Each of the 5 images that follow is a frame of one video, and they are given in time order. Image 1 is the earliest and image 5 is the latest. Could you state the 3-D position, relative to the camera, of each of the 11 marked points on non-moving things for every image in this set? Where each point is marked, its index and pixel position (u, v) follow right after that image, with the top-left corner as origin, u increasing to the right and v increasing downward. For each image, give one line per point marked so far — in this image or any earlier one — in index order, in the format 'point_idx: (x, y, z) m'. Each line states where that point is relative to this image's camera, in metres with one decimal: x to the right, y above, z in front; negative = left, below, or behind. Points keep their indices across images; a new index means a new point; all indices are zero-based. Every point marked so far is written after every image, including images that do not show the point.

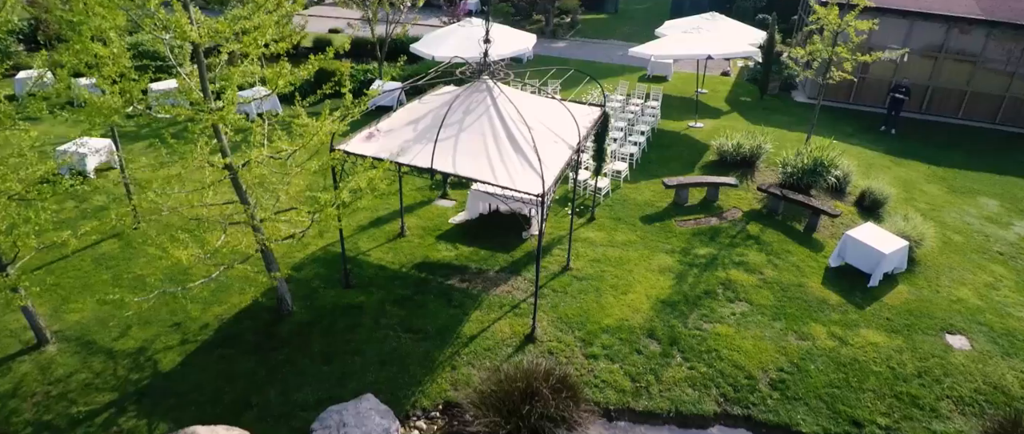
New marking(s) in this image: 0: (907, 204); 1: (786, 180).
0: (+8.6, +0.3, +12.3) m
1: (+5.7, +0.7, +11.7) m
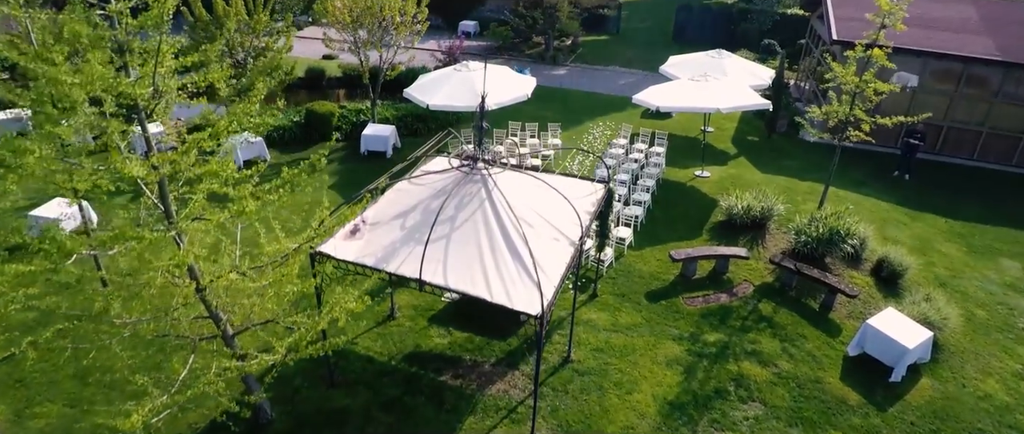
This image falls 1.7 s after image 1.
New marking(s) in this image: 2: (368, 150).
0: (+8.6, -1.1, +11.6) m
1: (+5.7, -0.6, +11.1) m
2: (-3.9, +1.8, +15.0) m
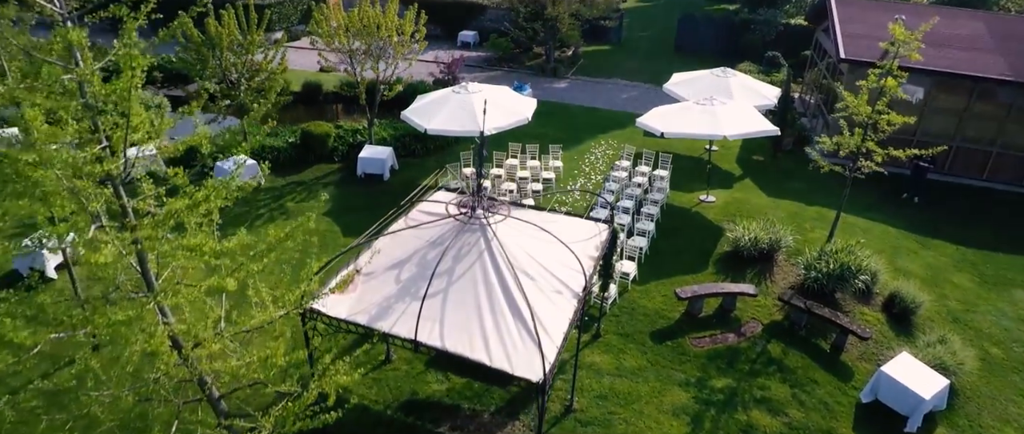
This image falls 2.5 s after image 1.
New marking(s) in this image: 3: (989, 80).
0: (+8.6, -1.7, +11.3) m
1: (+5.7, -1.3, +10.8) m
2: (-3.9, +1.2, +14.7) m
3: (+13.0, +3.7, +15.3) m
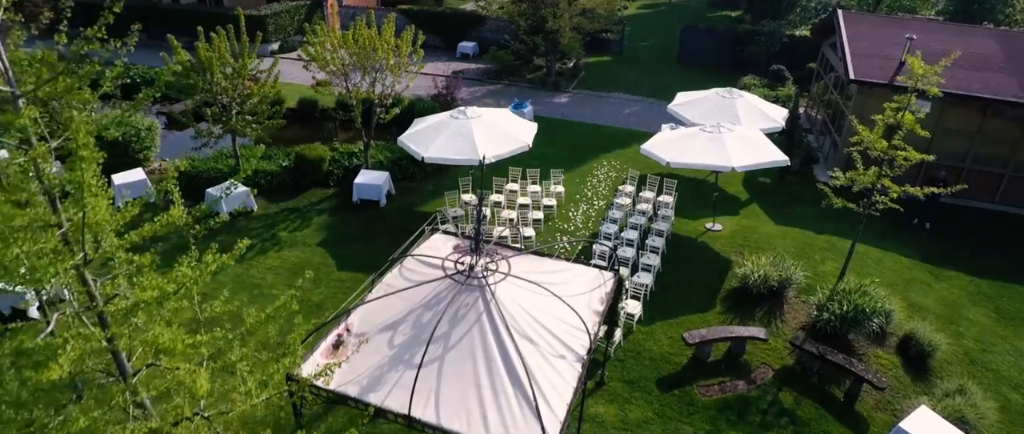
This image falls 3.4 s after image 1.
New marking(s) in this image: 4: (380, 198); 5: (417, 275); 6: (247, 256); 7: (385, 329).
0: (+8.6, -2.5, +10.9) m
1: (+5.7, -2.0, +10.3) m
2: (-3.9, +0.5, +14.3) m
3: (+13.0, +3.0, +14.9) m
4: (-3.3, +0.5, +14.1) m
5: (-1.3, -0.8, +7.5) m
6: (-5.8, -0.9, +12.3) m
7: (-1.6, -1.4, +6.9) m
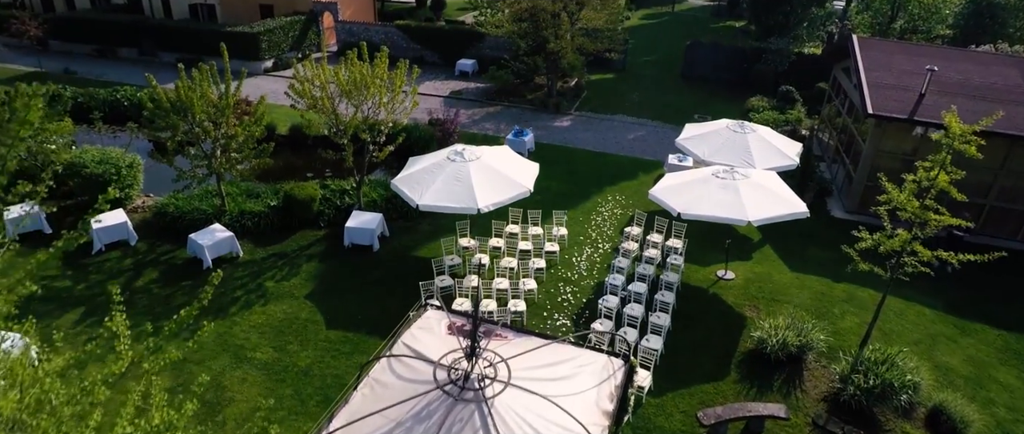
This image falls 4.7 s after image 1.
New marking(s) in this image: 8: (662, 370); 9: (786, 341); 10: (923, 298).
0: (+8.6, -3.6, +10.1) m
1: (+5.7, -3.1, +9.6) m
2: (-3.9, -0.6, +13.5) m
3: (+13.0, +1.9, +14.1) m
4: (-3.3, -0.6, +13.4) m
5: (-1.3, -1.9, +6.8) m
6: (-5.8, -2.0, +11.6) m
7: (-1.6, -2.5, +6.1) m
8: (+2.8, -2.8, +10.4) m
9: (+5.1, -2.2, +10.4) m
10: (+9.6, -1.9, +13.0) m
